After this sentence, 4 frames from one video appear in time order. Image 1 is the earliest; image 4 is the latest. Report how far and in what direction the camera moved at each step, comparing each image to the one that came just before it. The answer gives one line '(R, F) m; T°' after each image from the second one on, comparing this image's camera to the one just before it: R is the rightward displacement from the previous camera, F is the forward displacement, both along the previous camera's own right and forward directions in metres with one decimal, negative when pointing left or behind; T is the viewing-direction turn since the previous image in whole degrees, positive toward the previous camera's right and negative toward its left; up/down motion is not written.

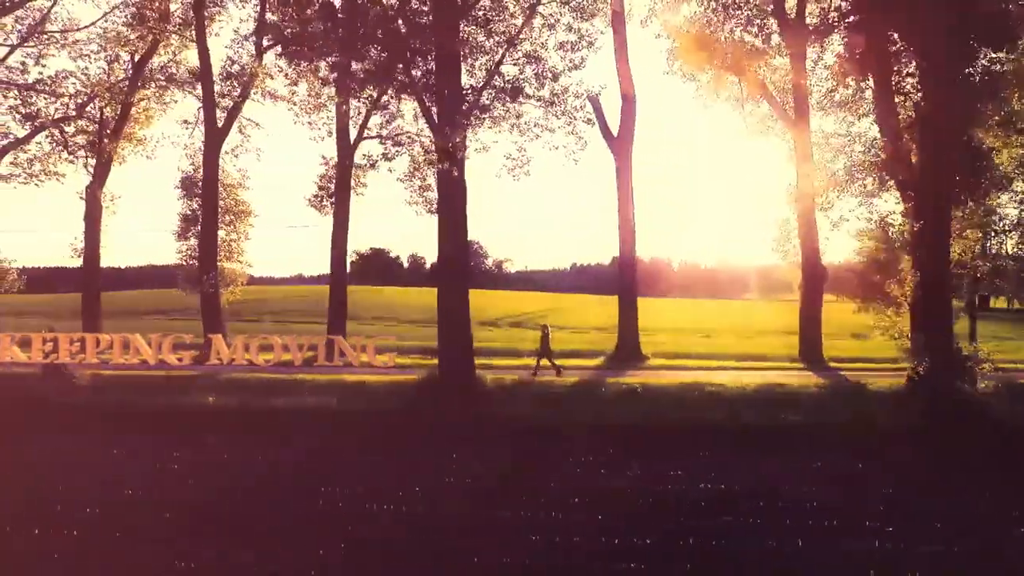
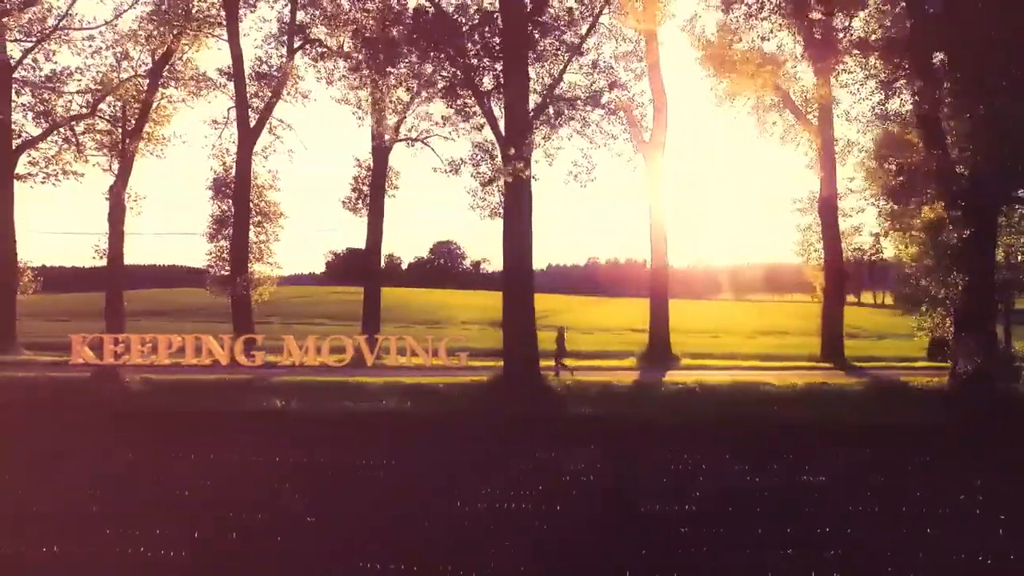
(-0.9, -0.1) m; +3°
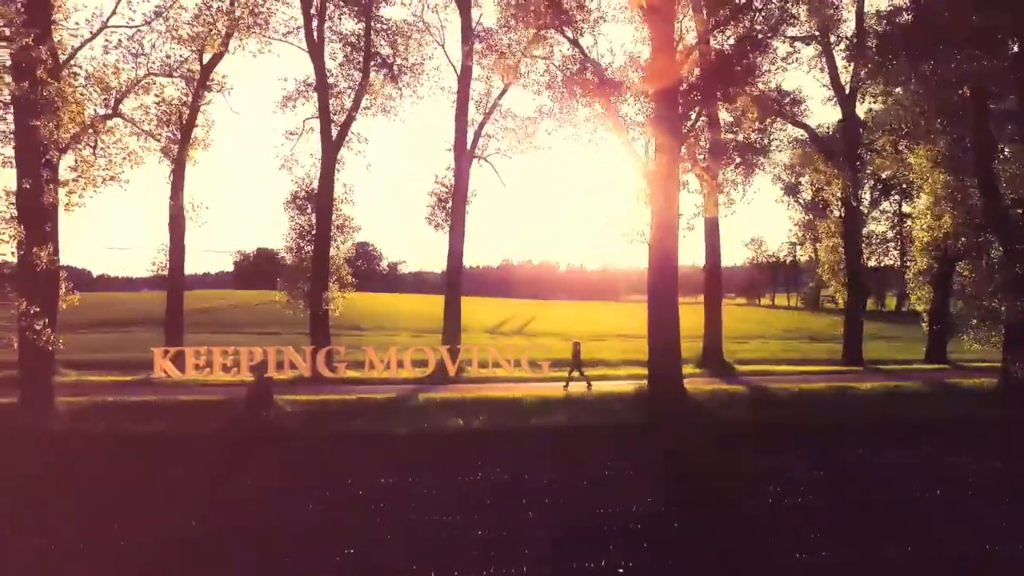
(-2.9, -0.2) m; +12°
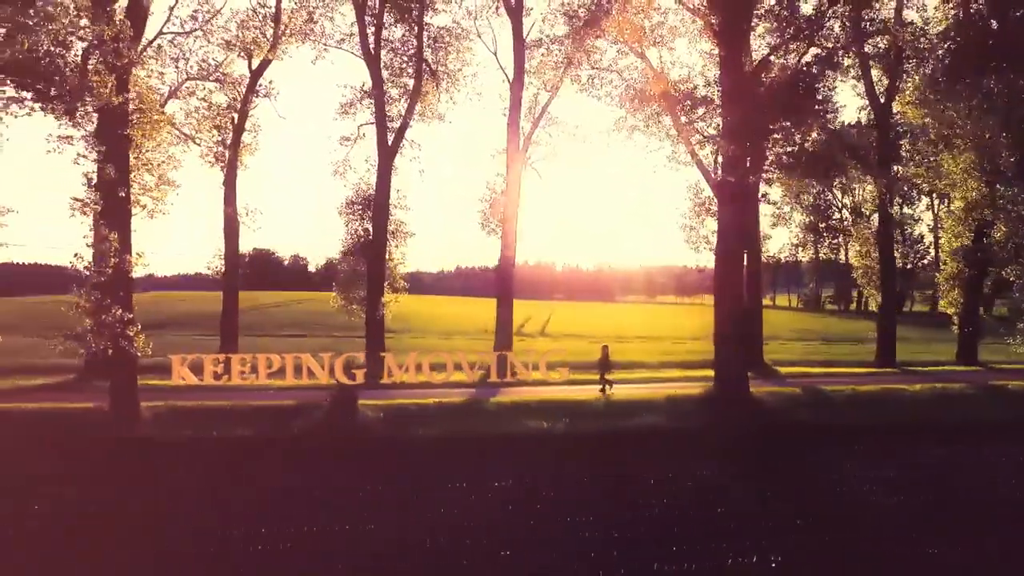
(+0.4, 0.0) m; -6°
